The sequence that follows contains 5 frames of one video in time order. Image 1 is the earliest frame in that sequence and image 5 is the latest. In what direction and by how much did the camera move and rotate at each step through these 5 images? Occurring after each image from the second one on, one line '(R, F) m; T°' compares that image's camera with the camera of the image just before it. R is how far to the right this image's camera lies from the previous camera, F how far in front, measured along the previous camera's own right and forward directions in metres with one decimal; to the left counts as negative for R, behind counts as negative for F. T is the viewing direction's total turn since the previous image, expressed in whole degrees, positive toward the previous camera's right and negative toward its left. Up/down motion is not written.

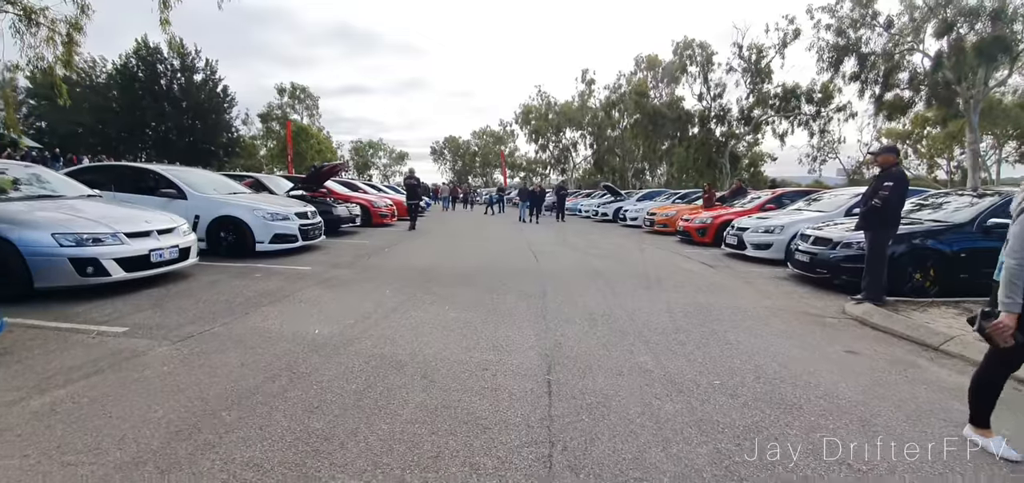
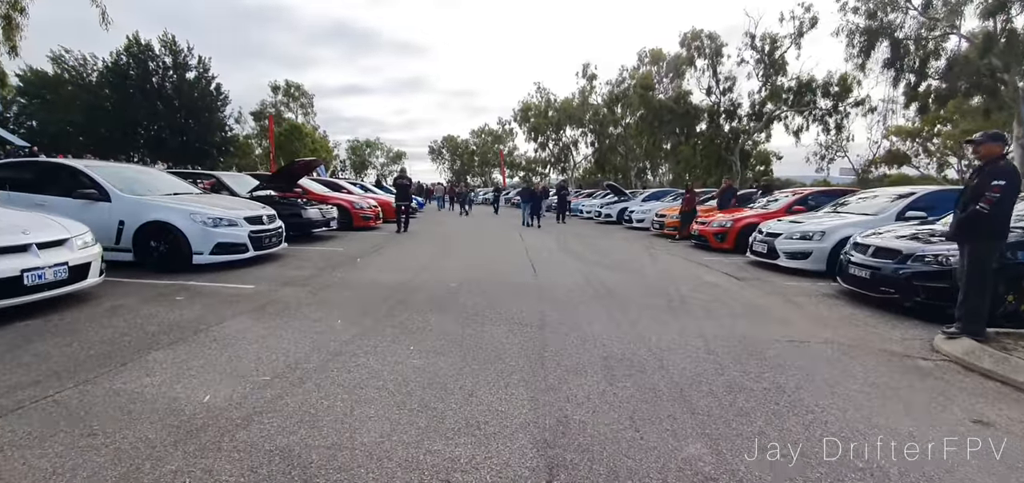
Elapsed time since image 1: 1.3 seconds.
(+0.1, +1.5) m; 0°
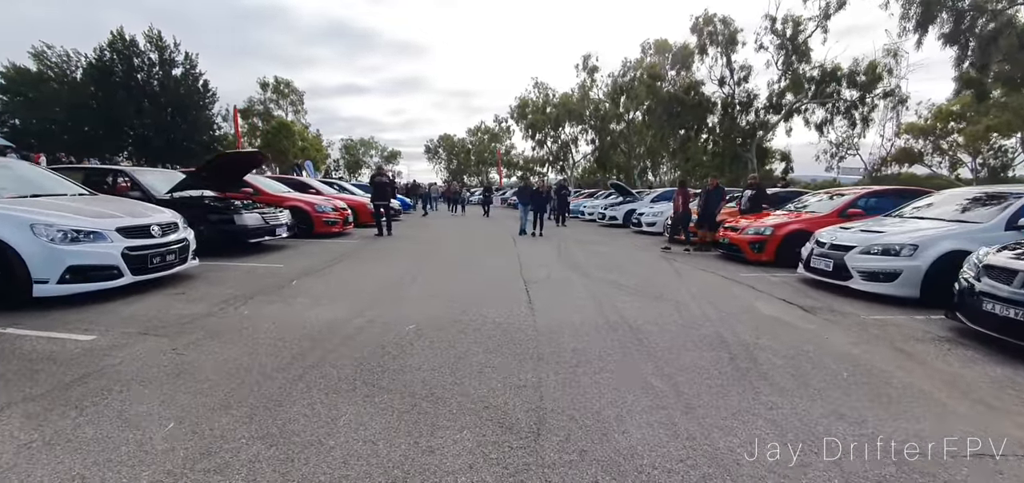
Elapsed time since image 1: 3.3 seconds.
(+0.2, +2.2) m; 0°
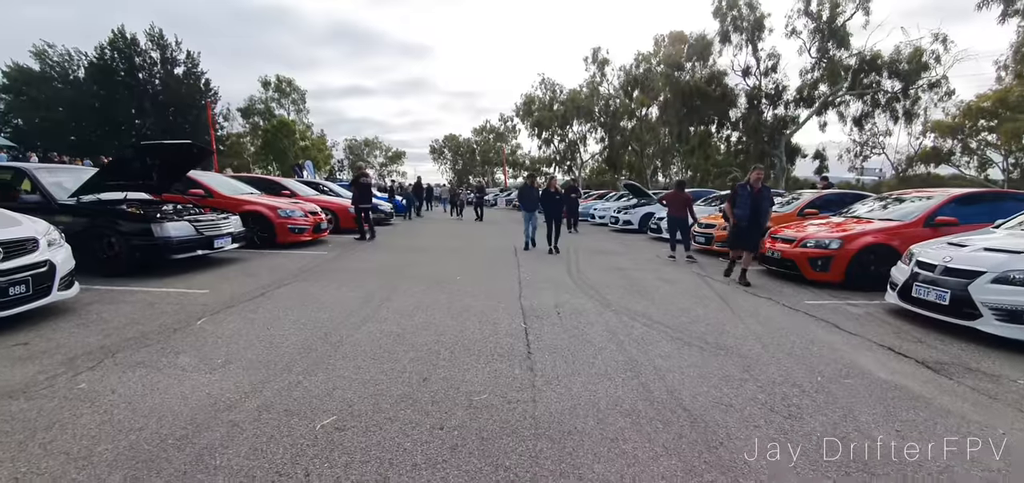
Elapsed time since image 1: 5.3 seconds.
(+0.1, +1.9) m; -1°
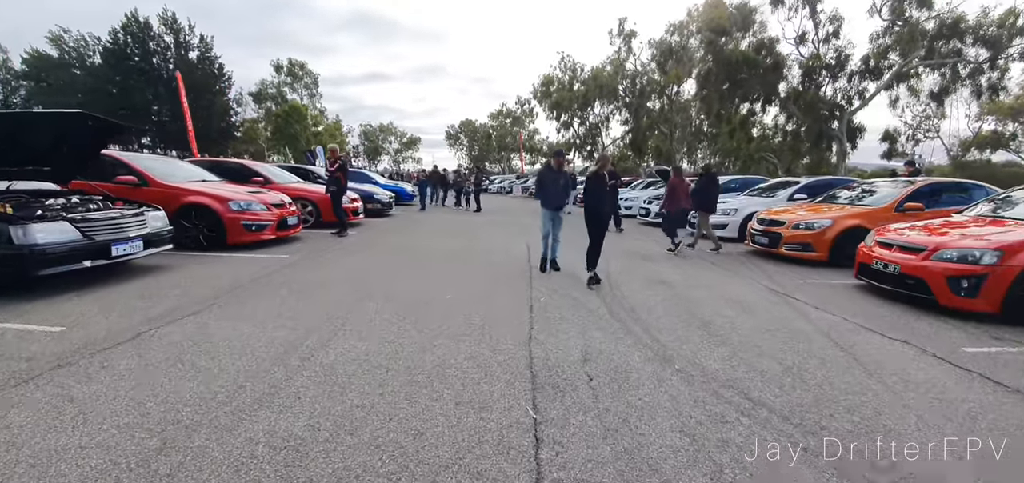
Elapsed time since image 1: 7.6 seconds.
(+0.1, +2.1) m; -2°
